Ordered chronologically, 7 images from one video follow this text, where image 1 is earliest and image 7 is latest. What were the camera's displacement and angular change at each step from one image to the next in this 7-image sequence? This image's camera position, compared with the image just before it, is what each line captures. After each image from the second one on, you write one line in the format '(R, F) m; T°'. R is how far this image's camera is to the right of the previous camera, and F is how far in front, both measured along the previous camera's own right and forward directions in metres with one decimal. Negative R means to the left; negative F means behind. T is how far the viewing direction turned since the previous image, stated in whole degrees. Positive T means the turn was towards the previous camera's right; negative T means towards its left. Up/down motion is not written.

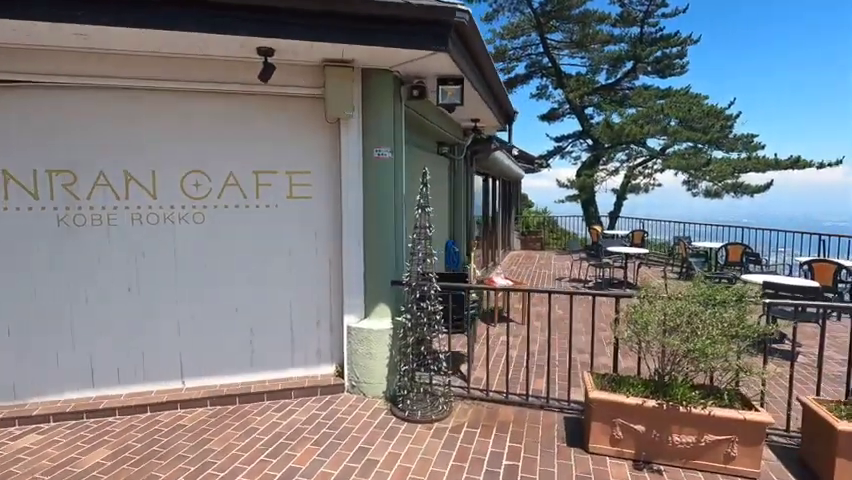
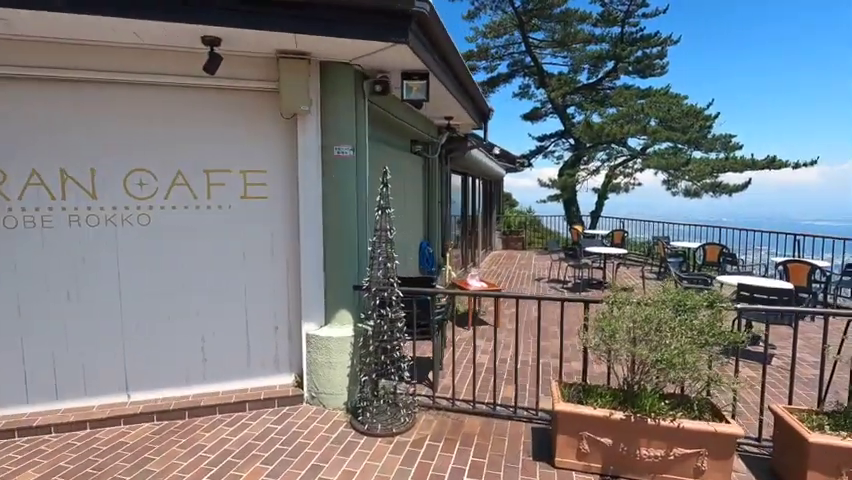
(+0.2, +0.2) m; +2°
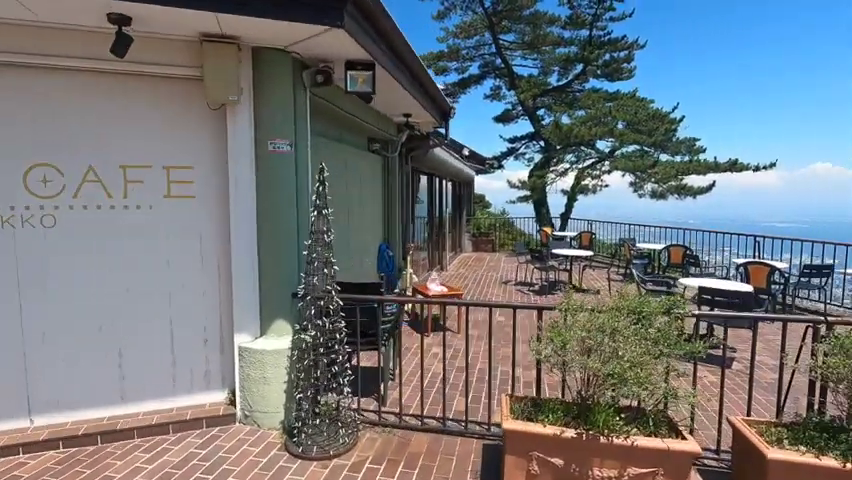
(+0.2, +0.2) m; +3°
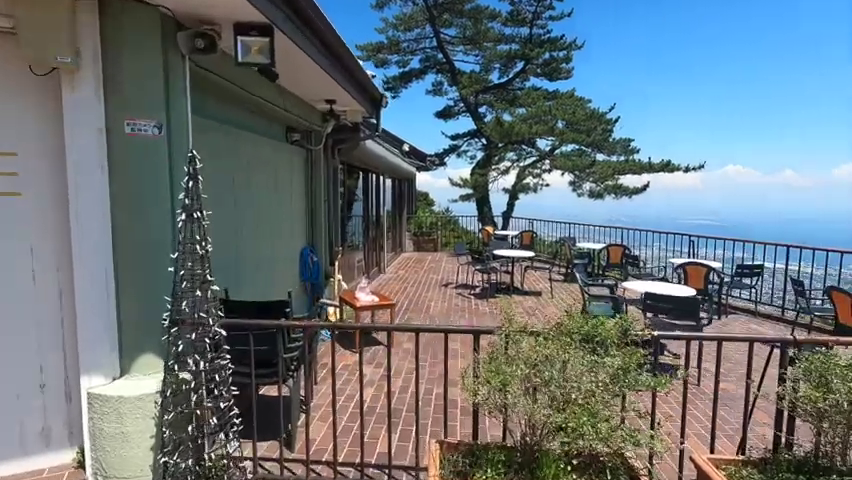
(+0.2, +0.5) m; +7°
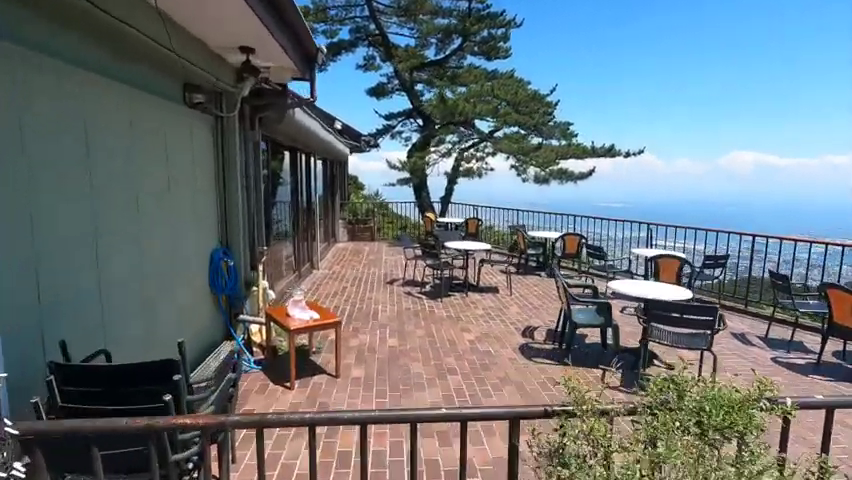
(-0.2, +1.0) m; +9°
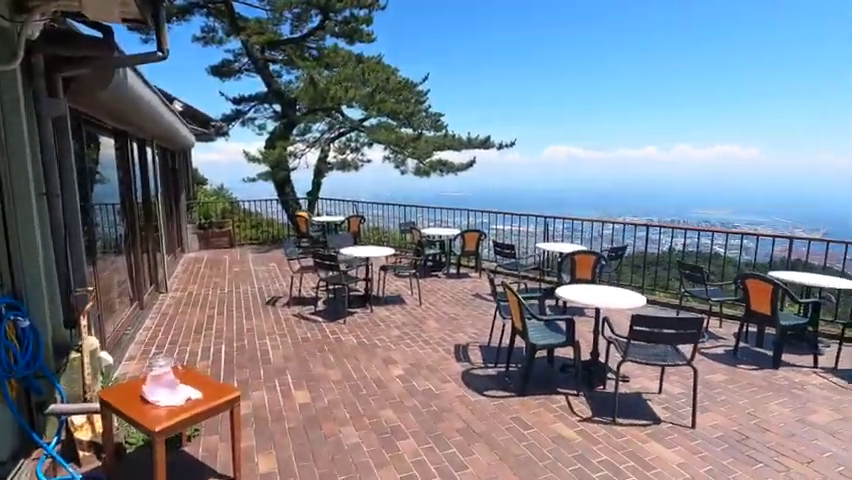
(-0.4, +1.0) m; +18°
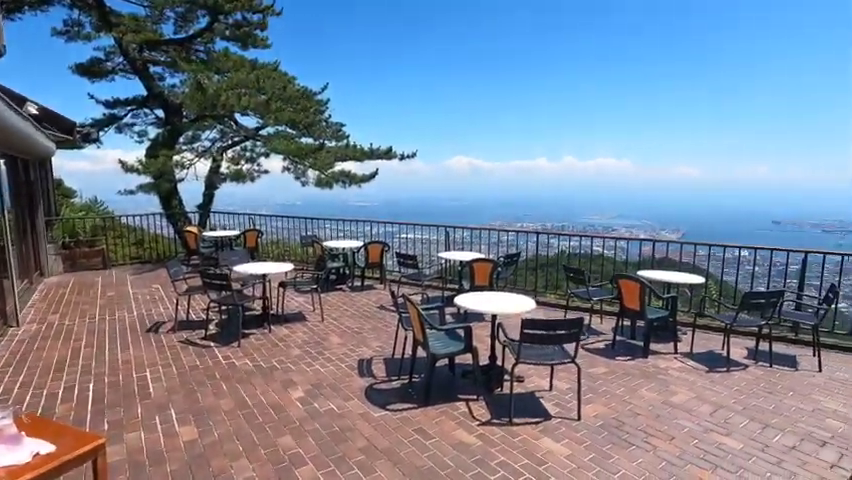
(+0.1, 0.0) m; +12°
